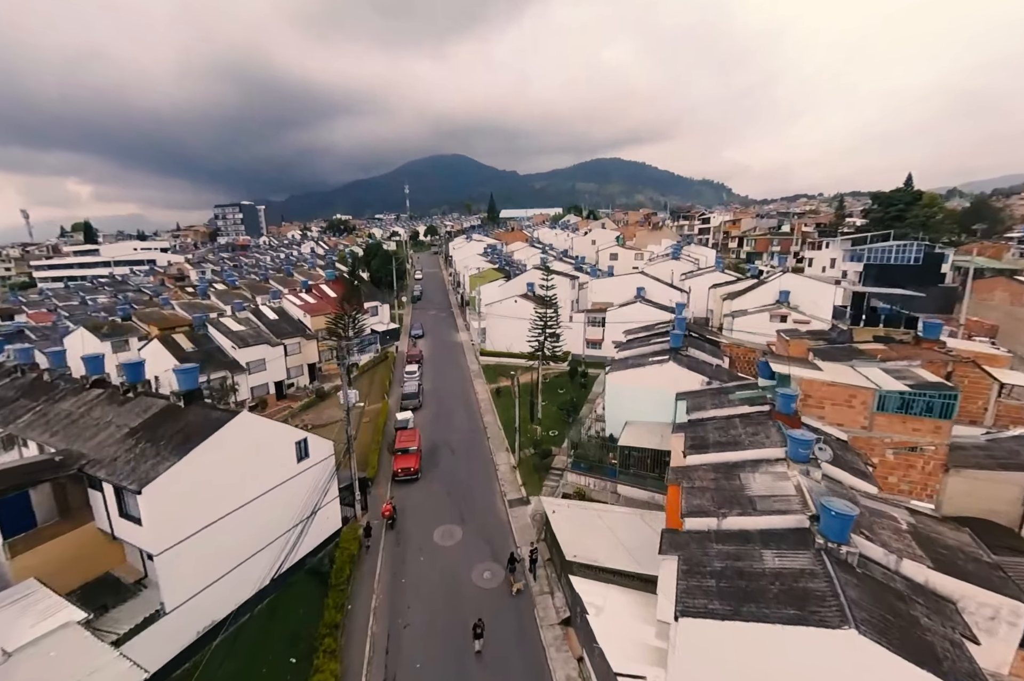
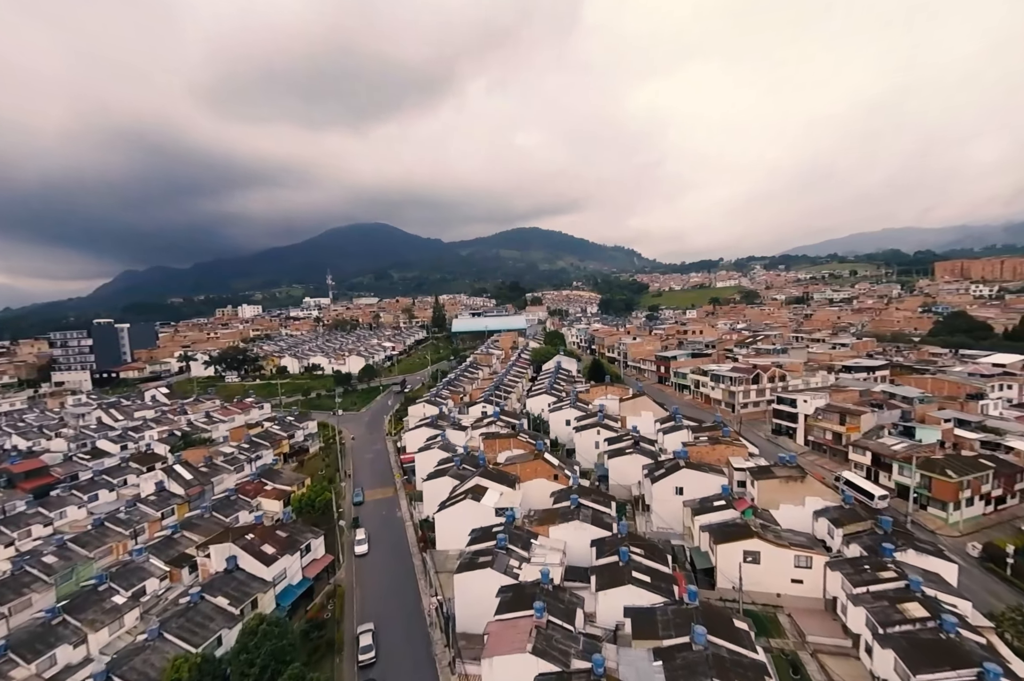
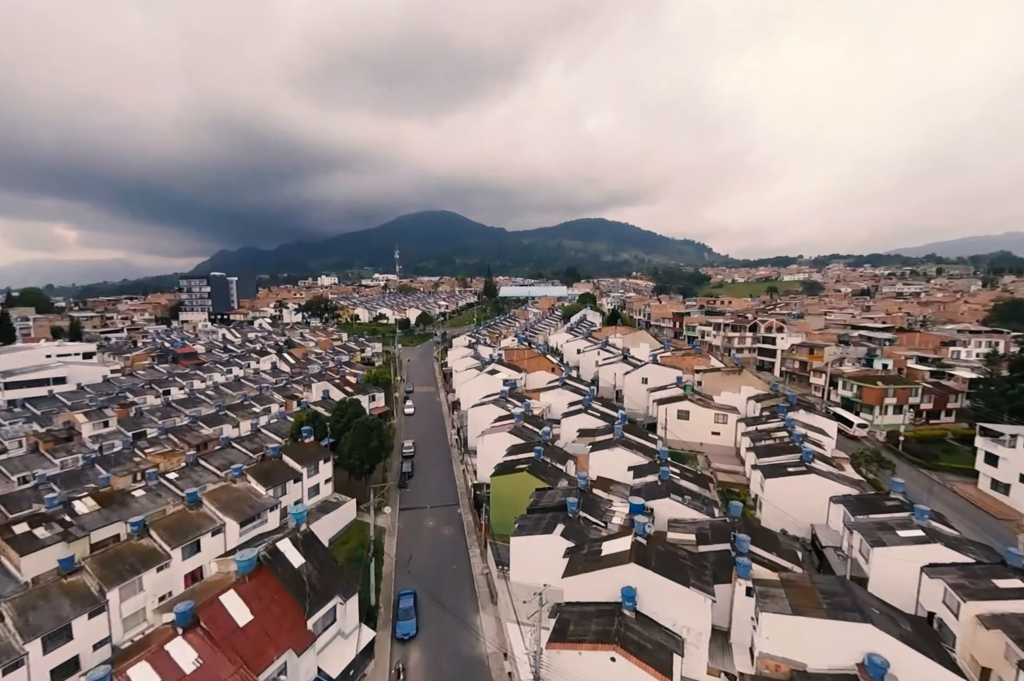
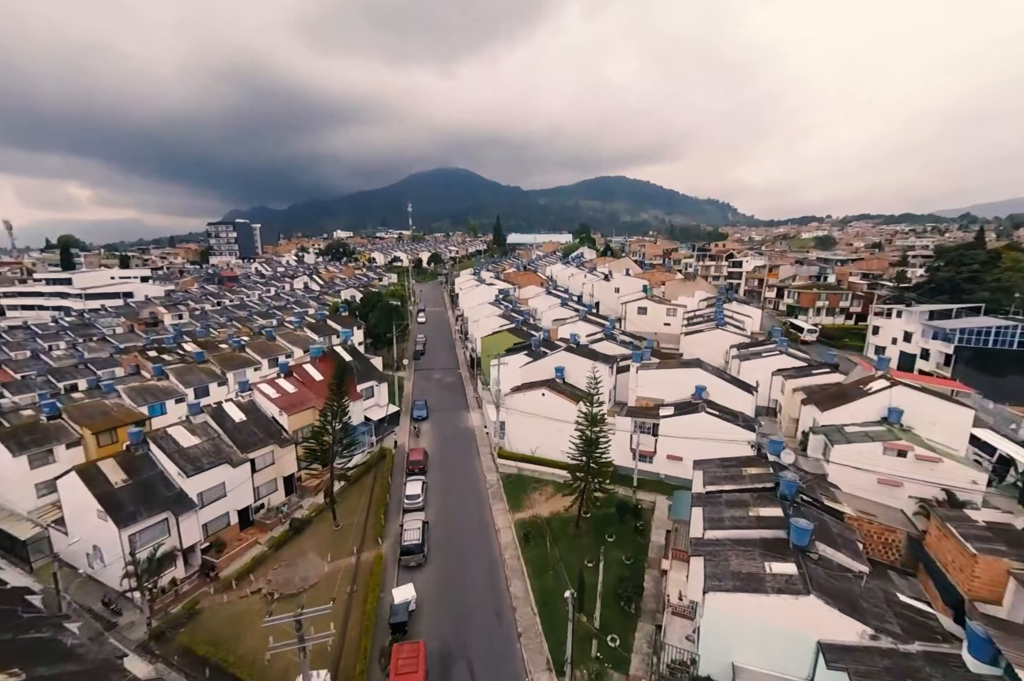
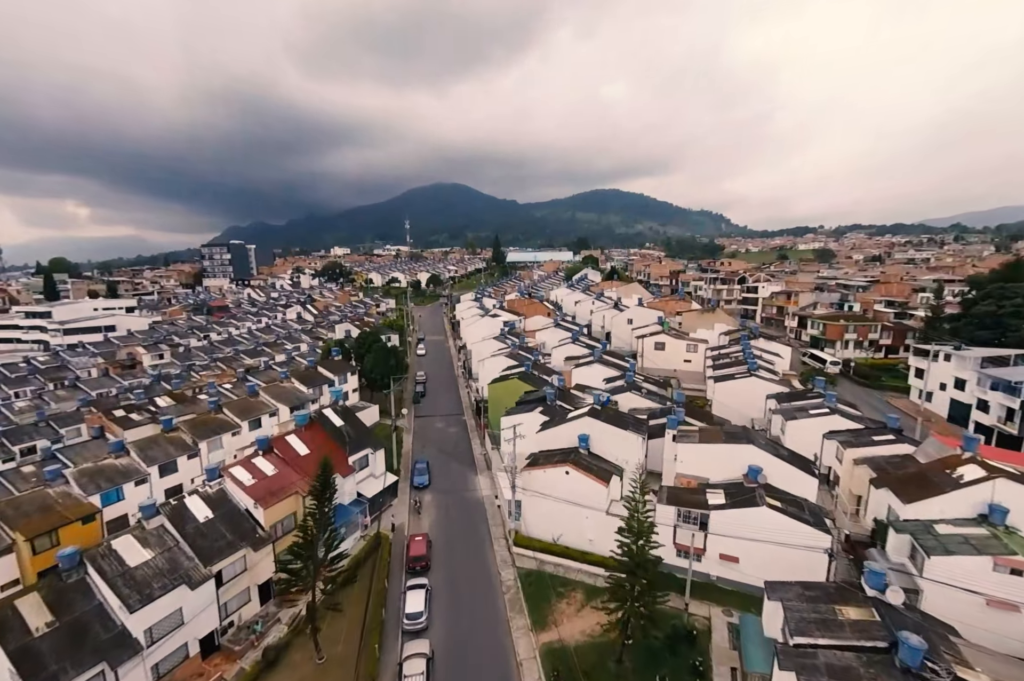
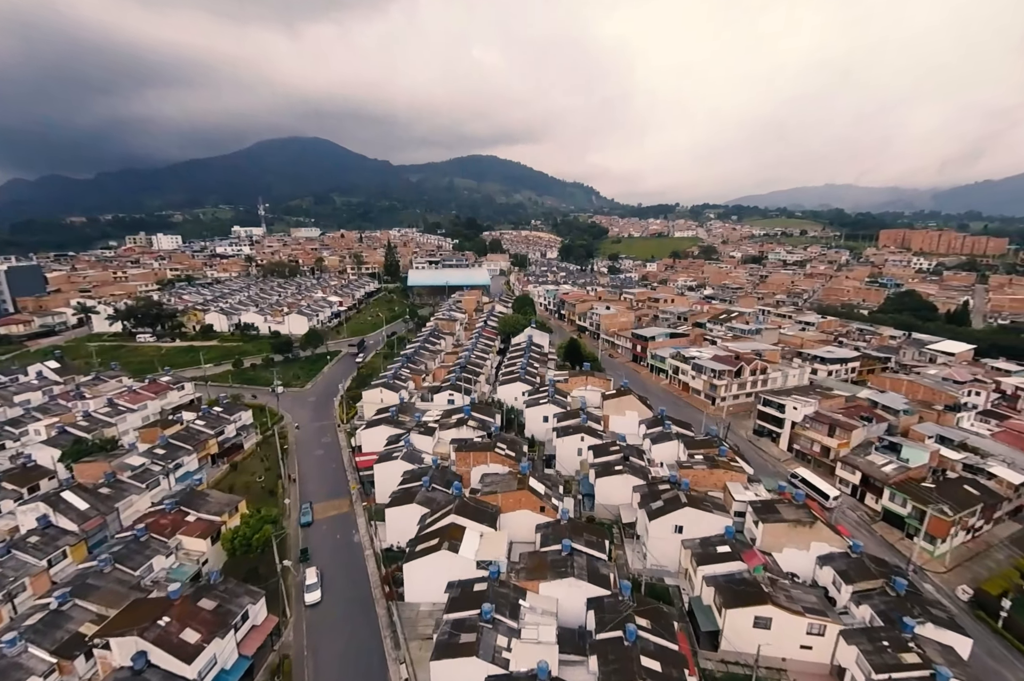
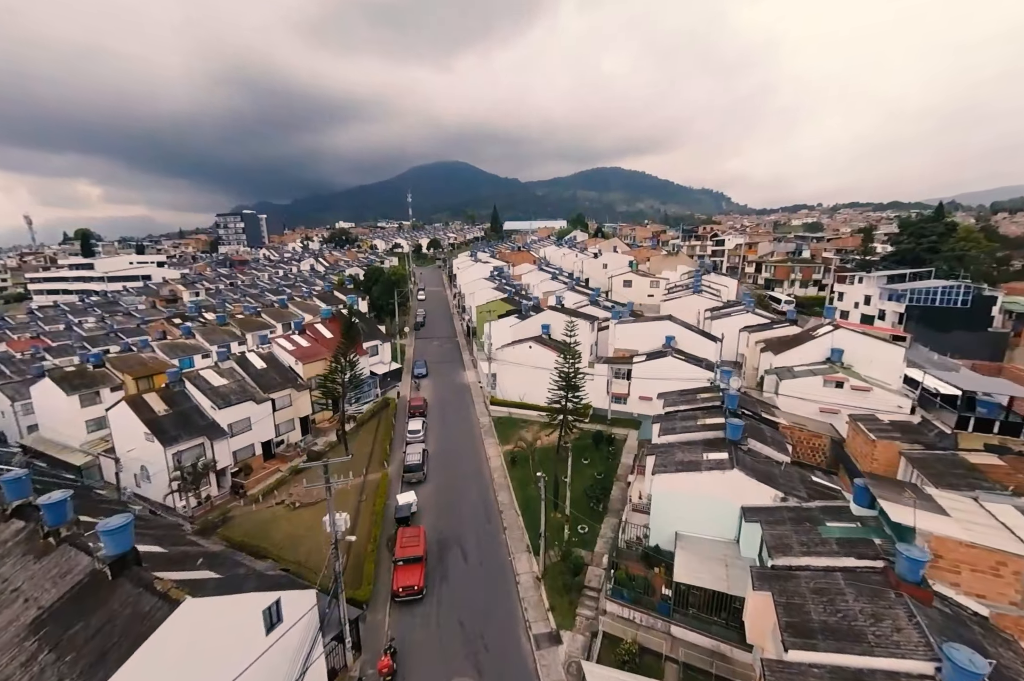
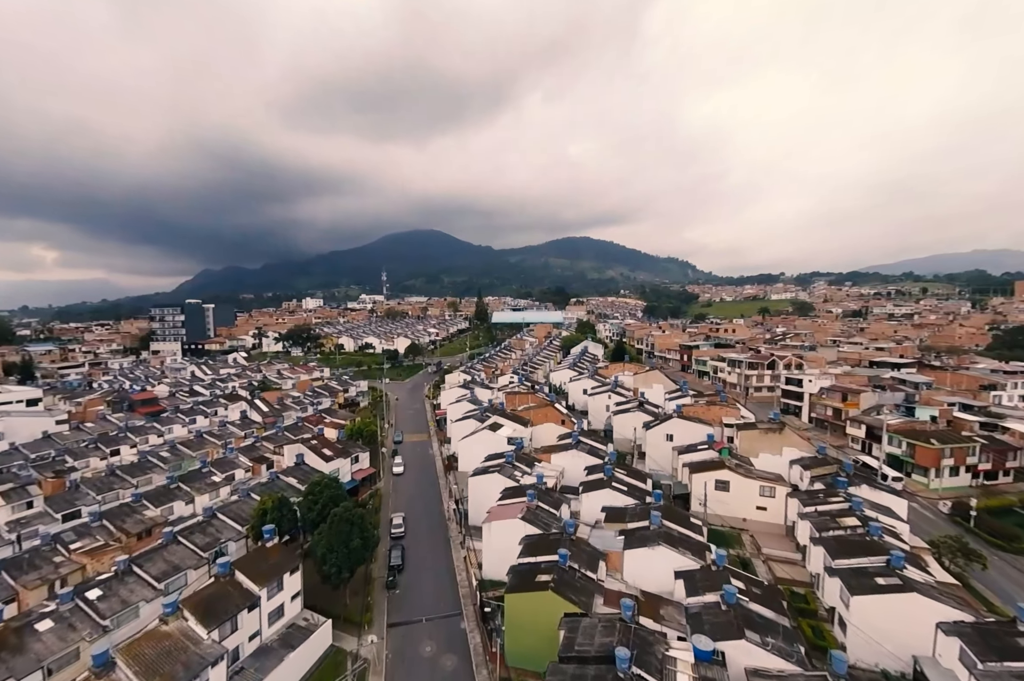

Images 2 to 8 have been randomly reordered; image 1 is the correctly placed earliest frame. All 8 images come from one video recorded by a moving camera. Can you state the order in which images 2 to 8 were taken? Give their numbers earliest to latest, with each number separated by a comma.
7, 4, 5, 3, 8, 2, 6
